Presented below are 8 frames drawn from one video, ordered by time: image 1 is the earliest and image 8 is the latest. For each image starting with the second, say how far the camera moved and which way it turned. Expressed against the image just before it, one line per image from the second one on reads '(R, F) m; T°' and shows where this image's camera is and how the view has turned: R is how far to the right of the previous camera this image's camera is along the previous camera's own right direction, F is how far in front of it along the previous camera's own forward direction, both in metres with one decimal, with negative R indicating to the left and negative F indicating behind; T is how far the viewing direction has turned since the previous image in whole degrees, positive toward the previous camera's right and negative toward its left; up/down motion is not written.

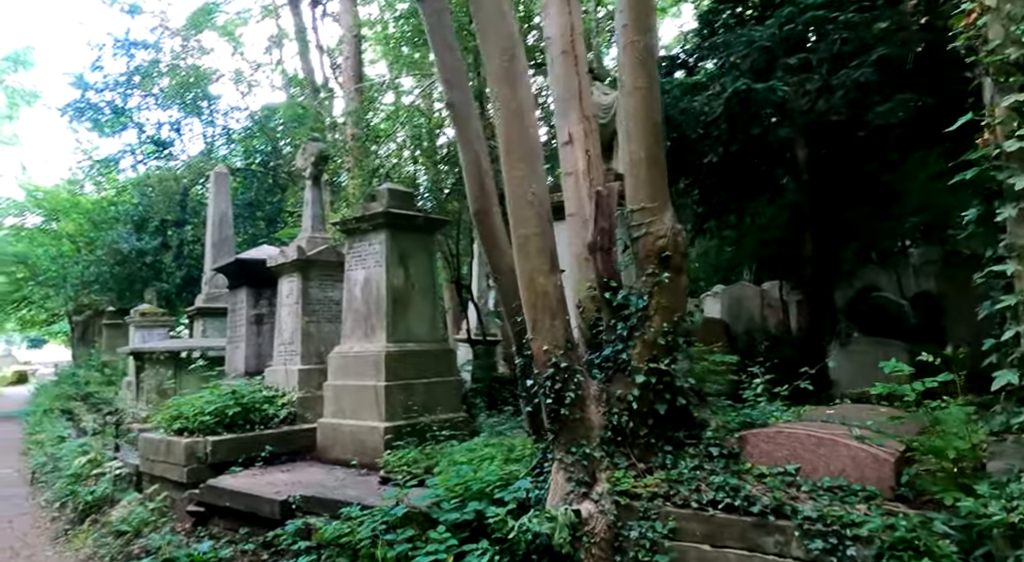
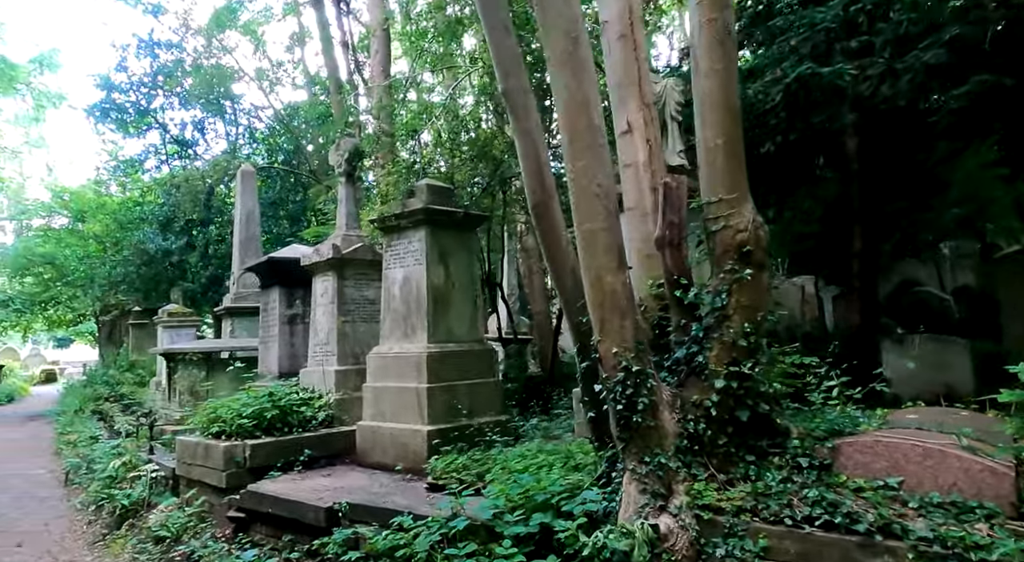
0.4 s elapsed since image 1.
(-0.2, +0.2) m; -1°
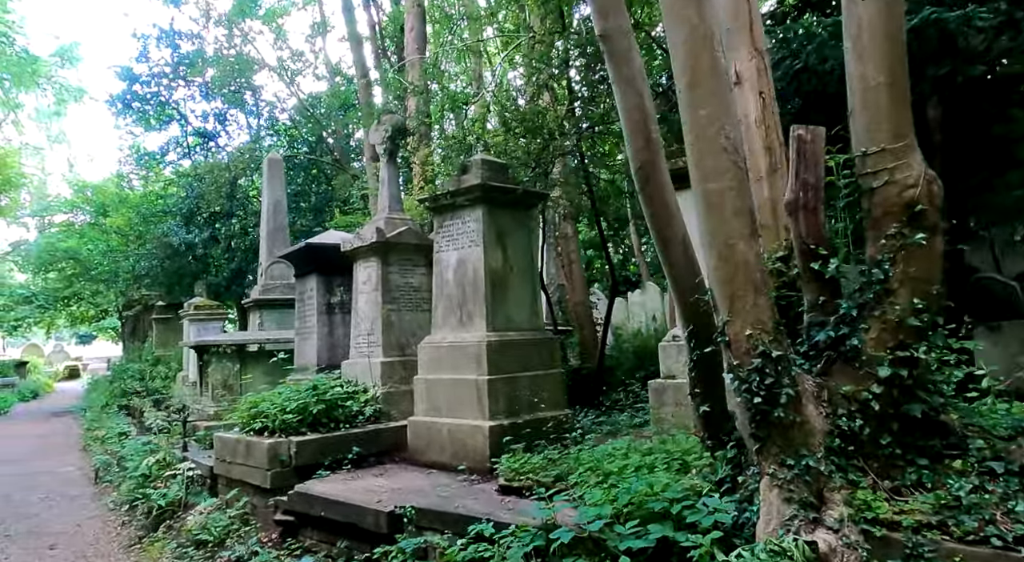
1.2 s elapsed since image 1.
(-0.4, +0.5) m; -1°
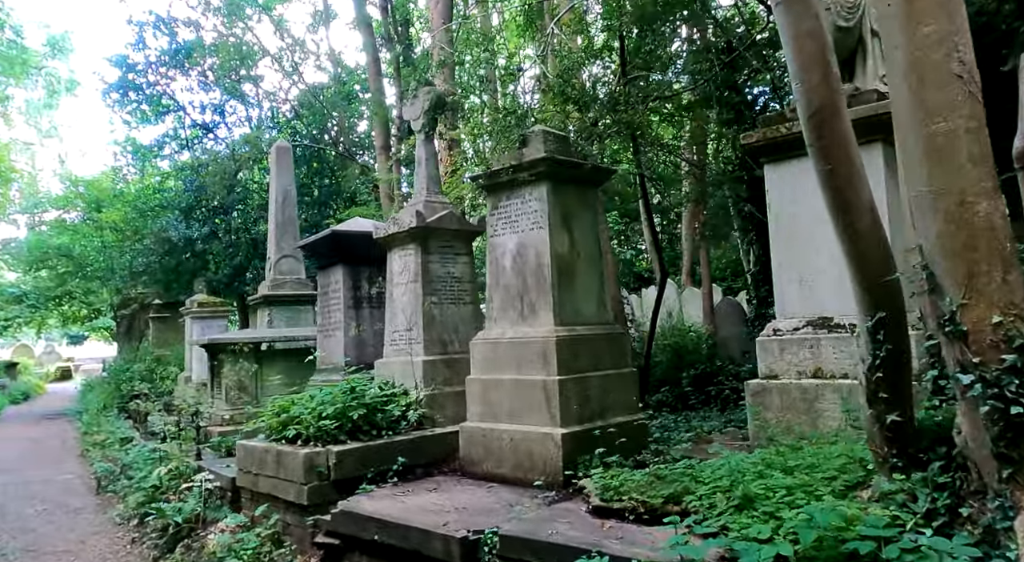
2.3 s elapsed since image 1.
(-0.5, +0.7) m; +1°
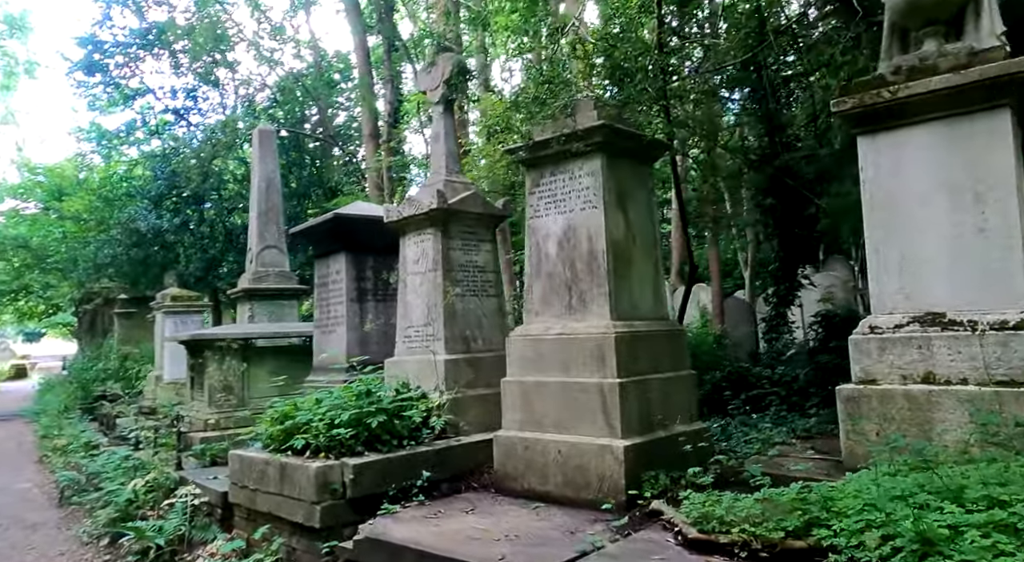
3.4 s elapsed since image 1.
(-0.5, +0.7) m; +2°
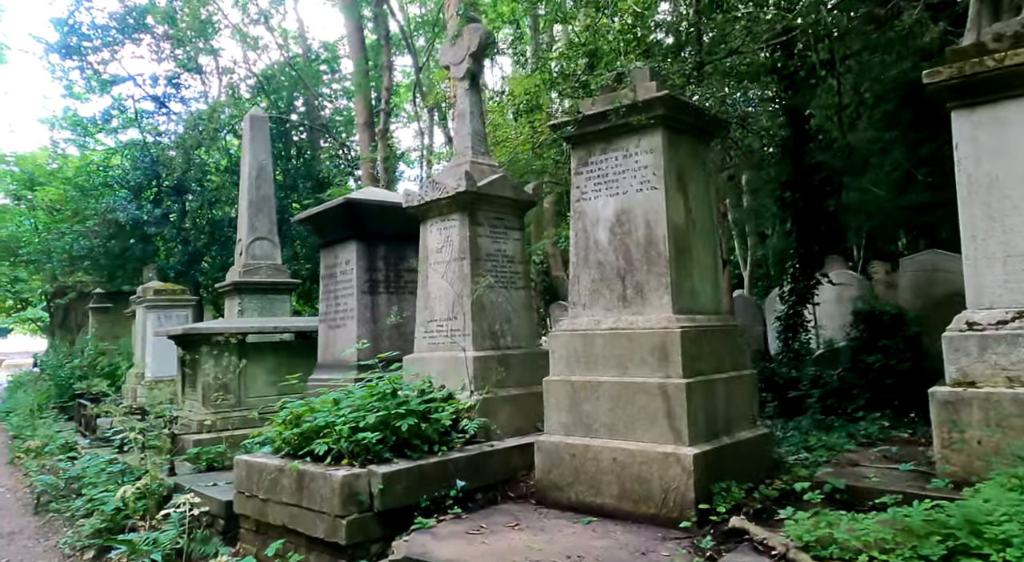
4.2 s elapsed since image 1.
(-0.4, +0.4) m; +2°
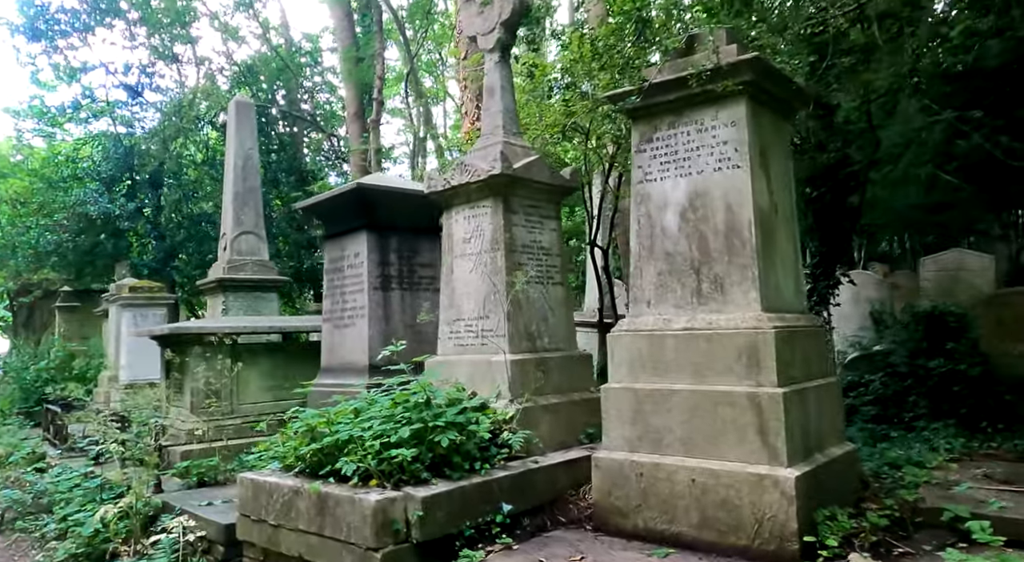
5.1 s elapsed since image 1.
(-0.4, +0.5) m; +2°
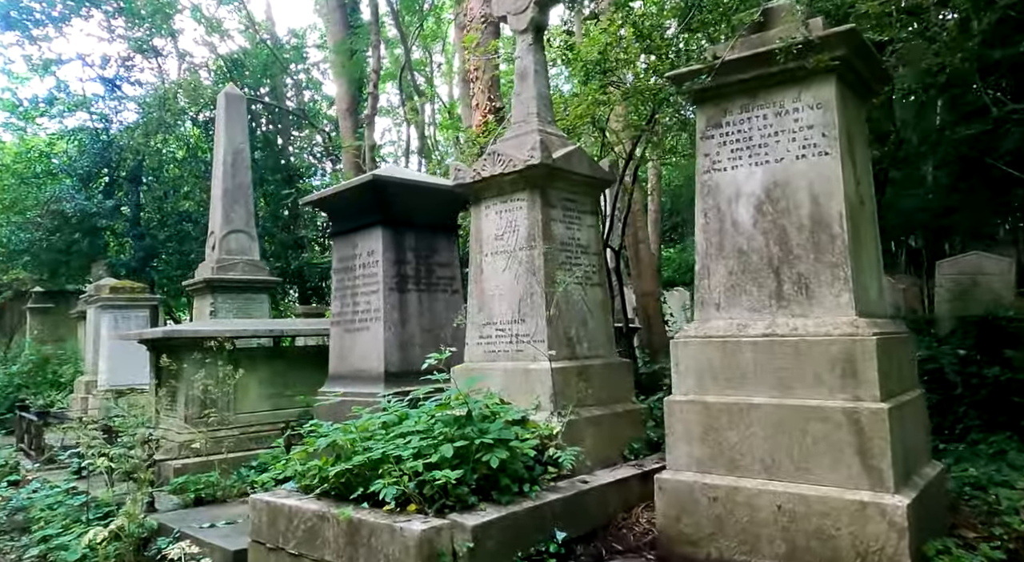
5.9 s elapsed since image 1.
(-0.3, +0.4) m; +2°
